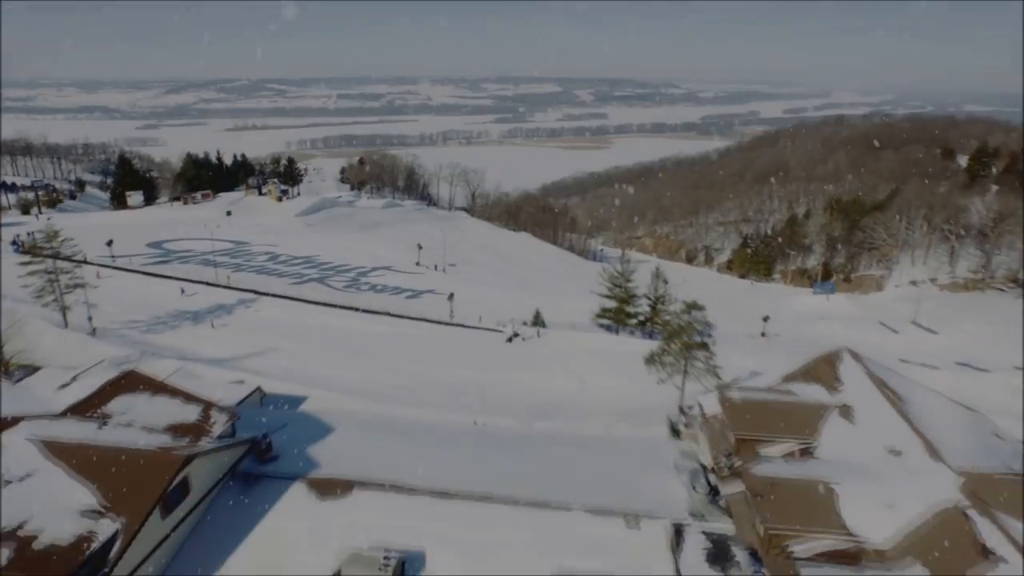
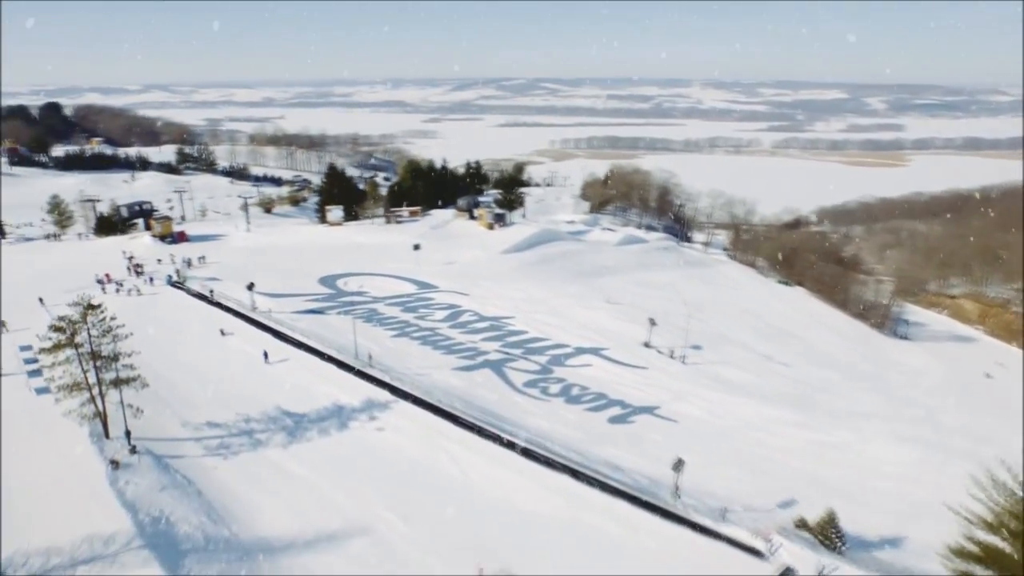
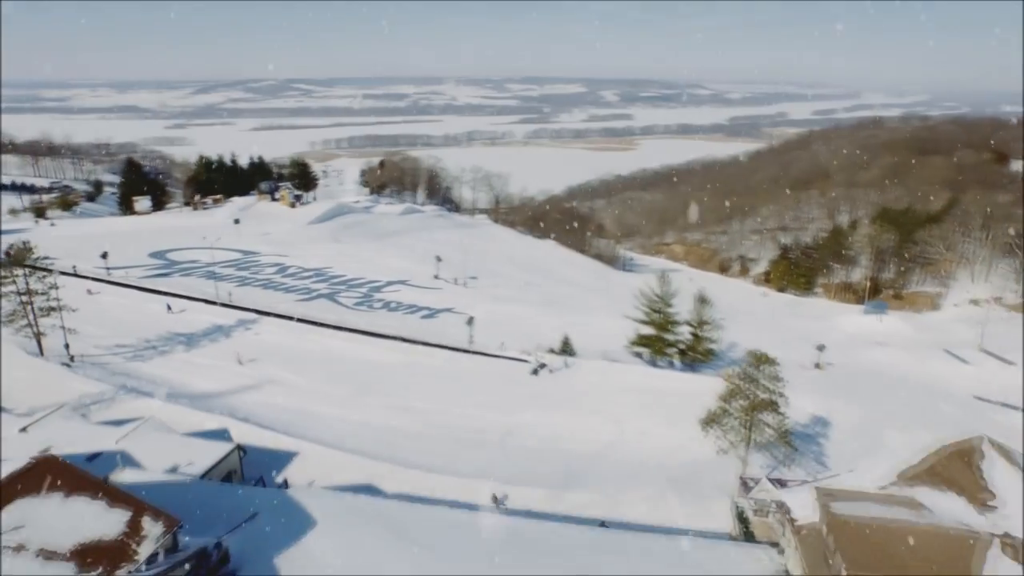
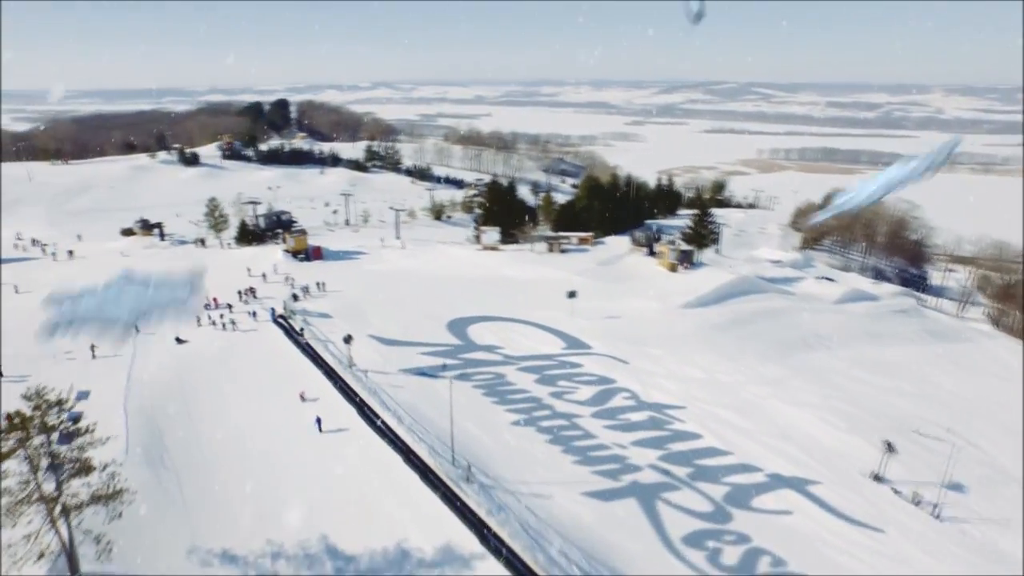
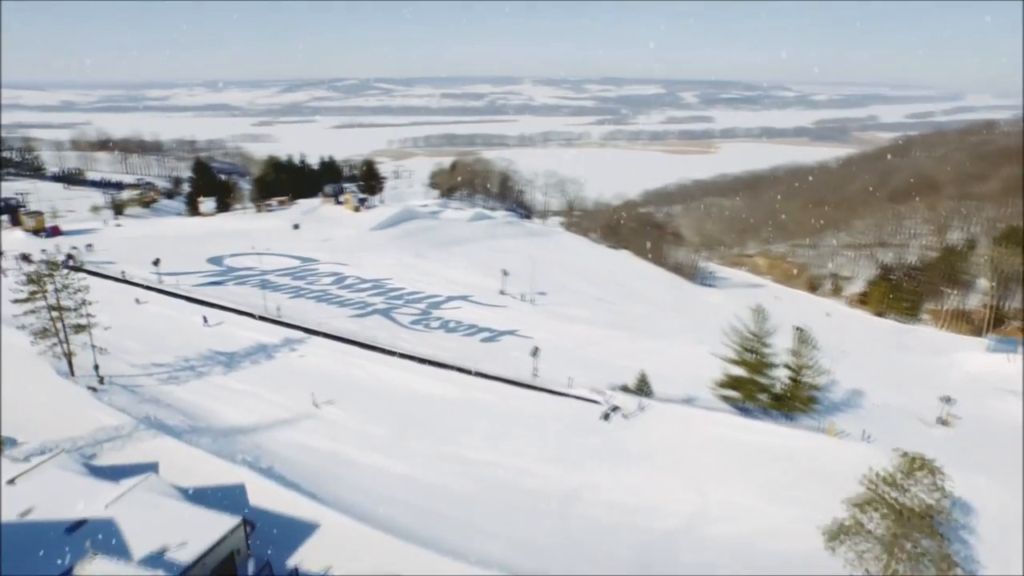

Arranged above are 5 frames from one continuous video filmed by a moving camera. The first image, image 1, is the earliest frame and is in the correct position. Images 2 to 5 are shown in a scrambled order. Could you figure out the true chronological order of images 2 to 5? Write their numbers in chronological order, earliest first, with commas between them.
3, 5, 2, 4
